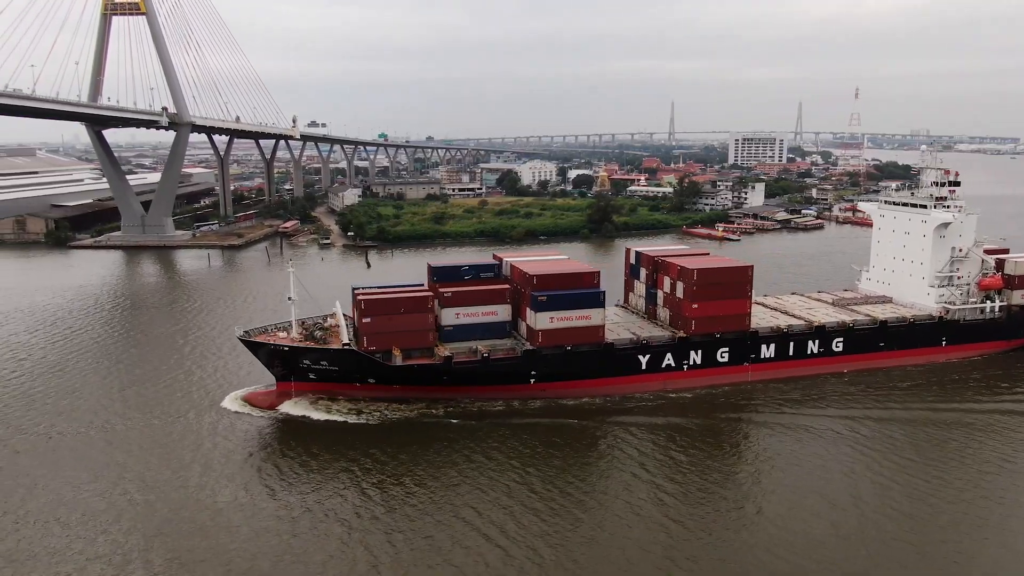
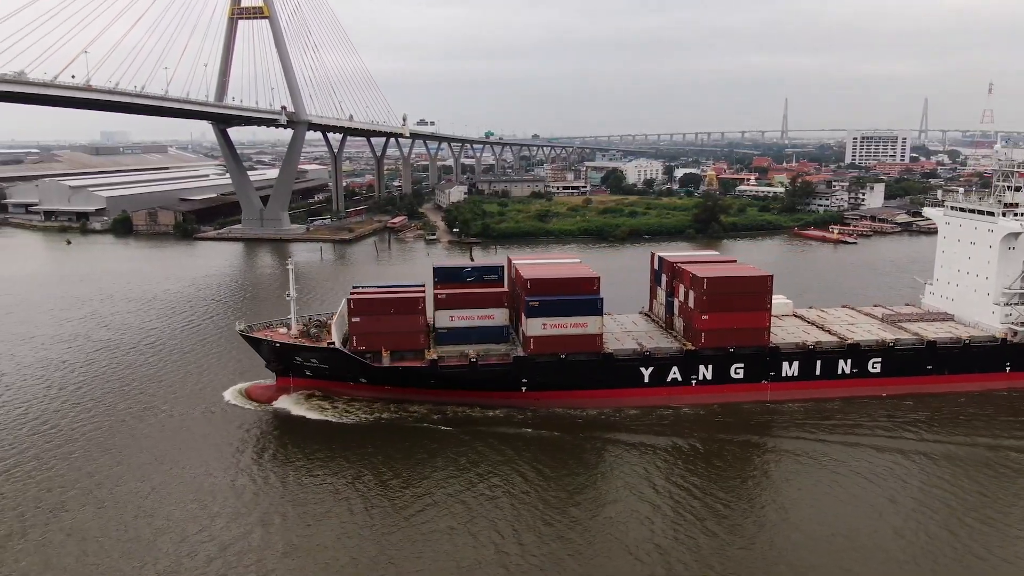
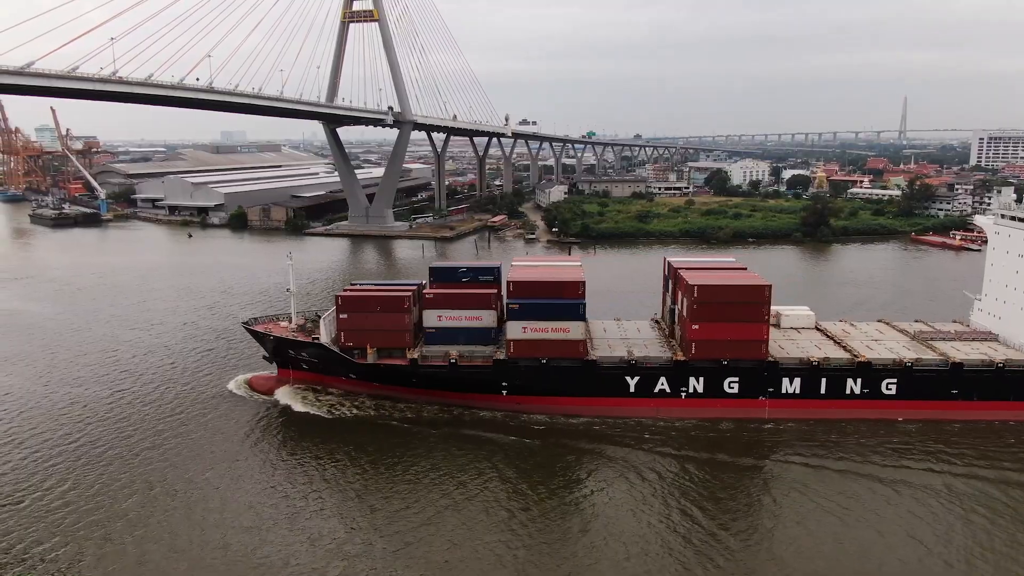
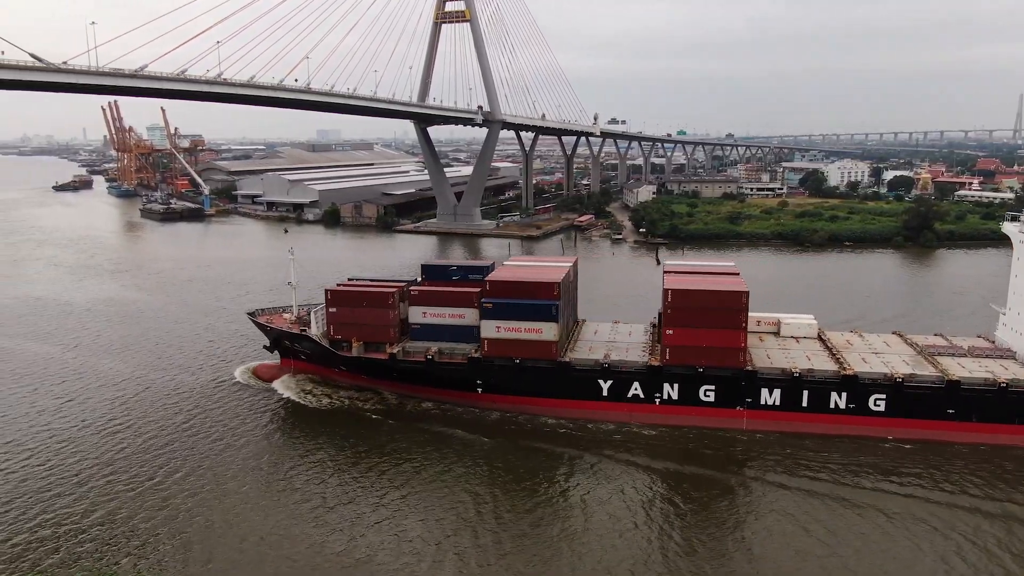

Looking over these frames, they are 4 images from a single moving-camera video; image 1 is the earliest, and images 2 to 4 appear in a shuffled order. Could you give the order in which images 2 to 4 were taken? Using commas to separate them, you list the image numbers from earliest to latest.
2, 3, 4
